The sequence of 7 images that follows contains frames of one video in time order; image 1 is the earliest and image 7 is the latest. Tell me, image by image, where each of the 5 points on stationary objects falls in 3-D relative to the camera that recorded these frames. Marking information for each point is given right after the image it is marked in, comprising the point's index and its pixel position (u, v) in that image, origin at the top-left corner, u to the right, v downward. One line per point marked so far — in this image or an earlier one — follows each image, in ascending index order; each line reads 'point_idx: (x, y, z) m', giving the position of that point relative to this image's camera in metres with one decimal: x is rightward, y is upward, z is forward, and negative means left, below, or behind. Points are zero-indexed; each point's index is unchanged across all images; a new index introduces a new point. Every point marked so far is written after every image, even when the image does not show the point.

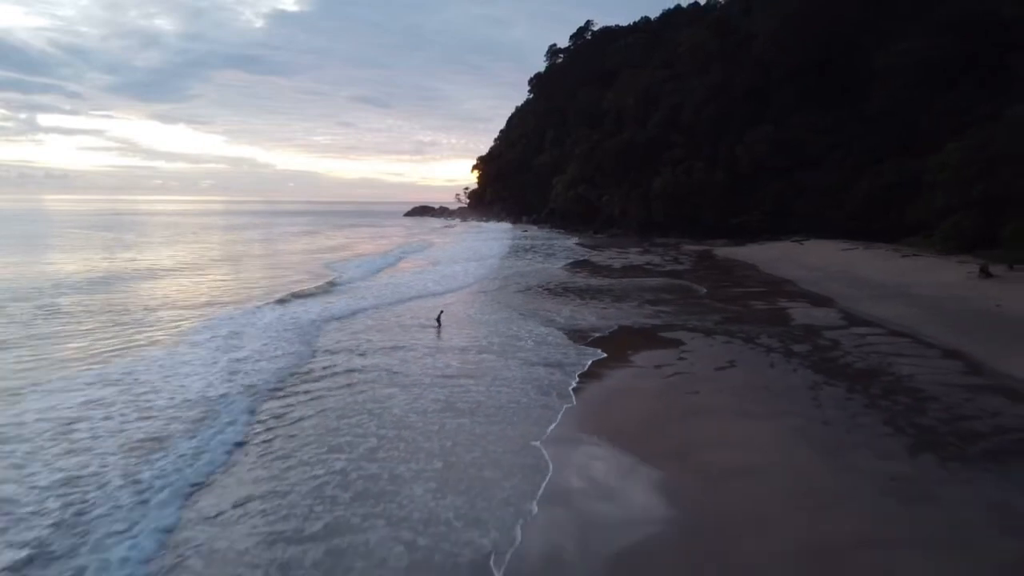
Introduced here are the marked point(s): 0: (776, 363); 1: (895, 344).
0: (+2.3, -0.7, +11.1) m
1: (+3.9, -0.6, +12.8) m
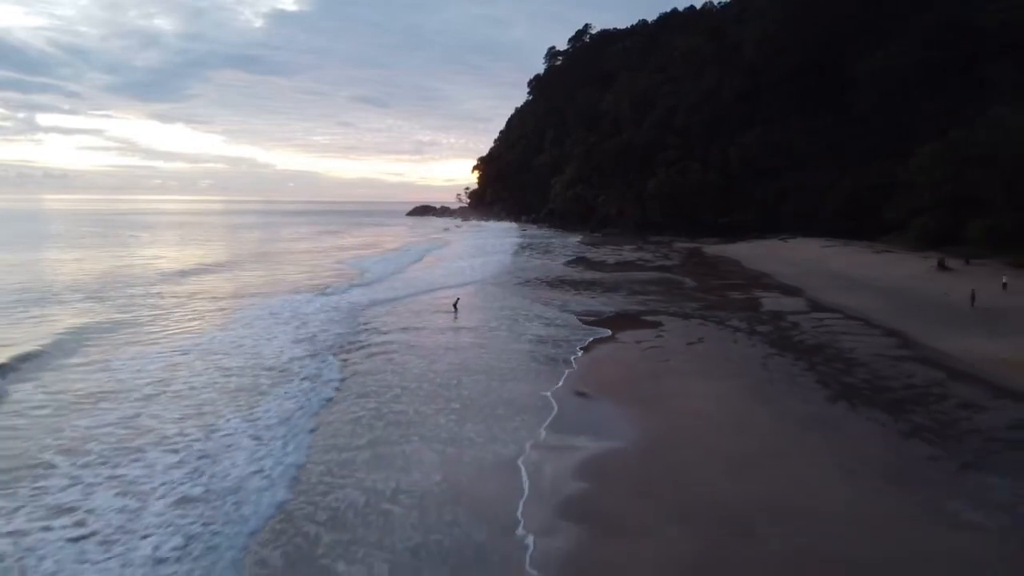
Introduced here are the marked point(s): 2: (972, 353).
0: (+2.3, -0.5, +13.0) m
1: (+3.9, -0.4, +14.7) m
2: (+4.3, -0.6, +11.9) m
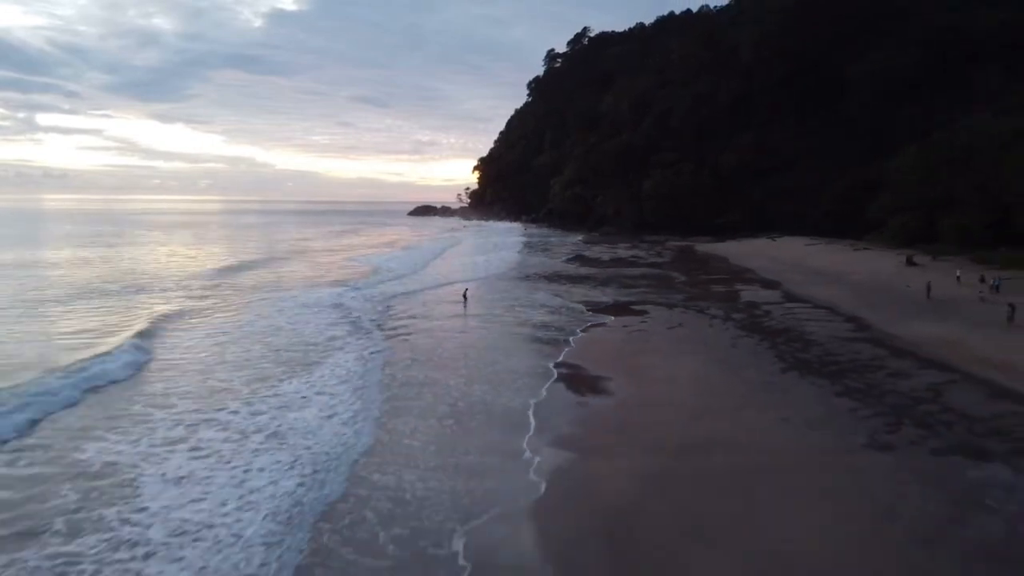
0: (+2.3, -0.4, +14.7) m
1: (+3.9, -0.3, +16.4) m
2: (+4.3, -0.5, +13.7) m
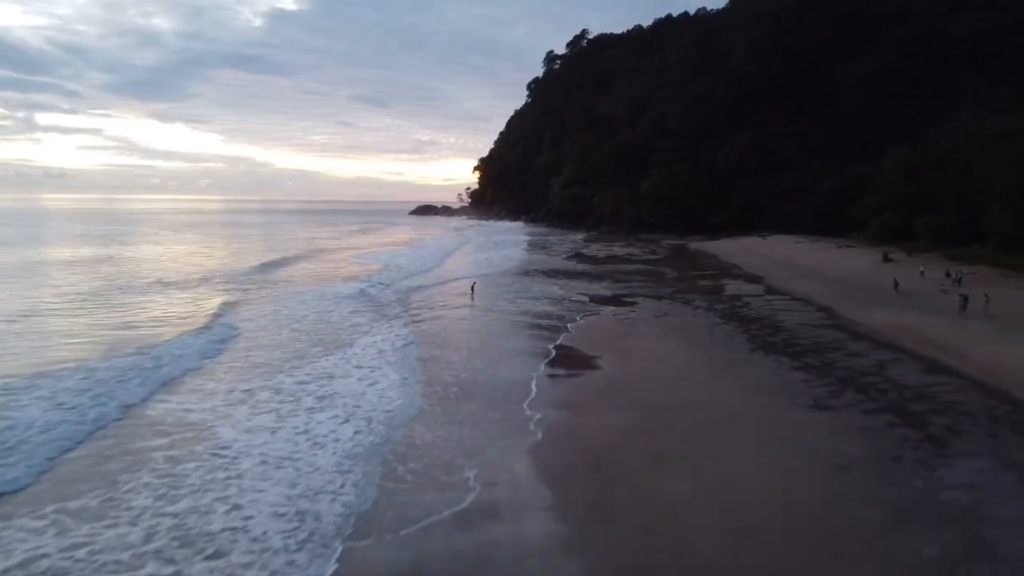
0: (+2.3, -0.3, +16.2) m
1: (+3.9, -0.2, +17.9) m
2: (+4.3, -0.4, +15.2) m
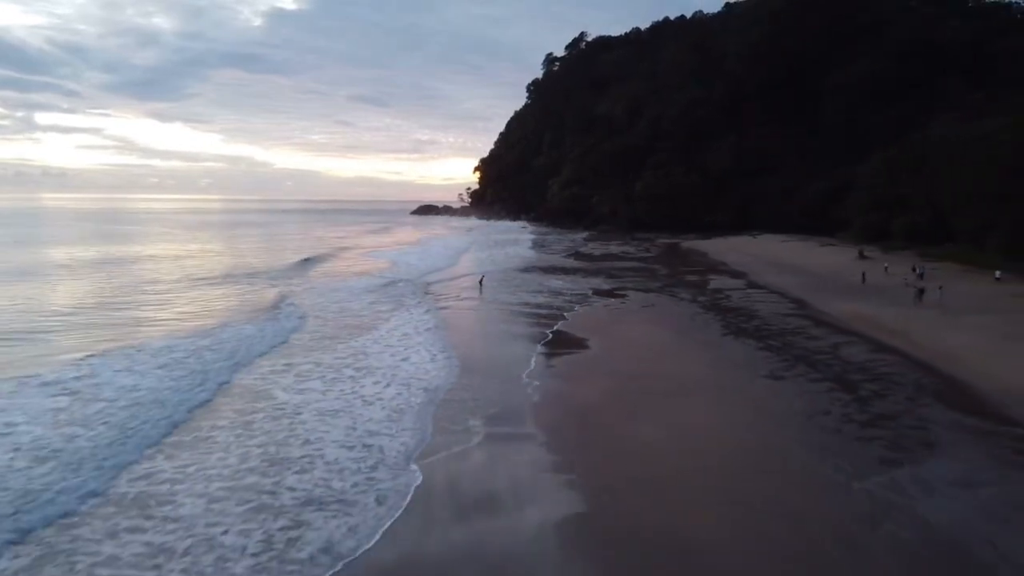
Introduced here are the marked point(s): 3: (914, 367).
0: (+2.4, -0.2, +18.0) m
1: (+3.9, -0.1, +19.7) m
2: (+4.4, -0.3, +16.9) m
3: (+3.7, -0.7, +11.6) m
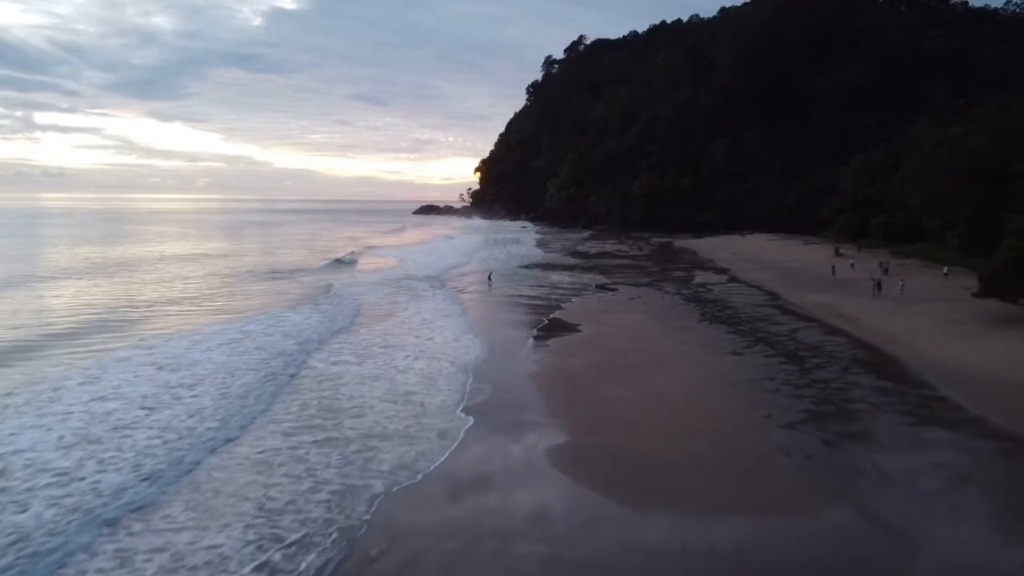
0: (+2.4, -0.1, +19.9) m
1: (+3.9, 0.0, +21.6) m
2: (+4.4, -0.2, +18.8) m
3: (+3.7, -0.6, +13.6) m
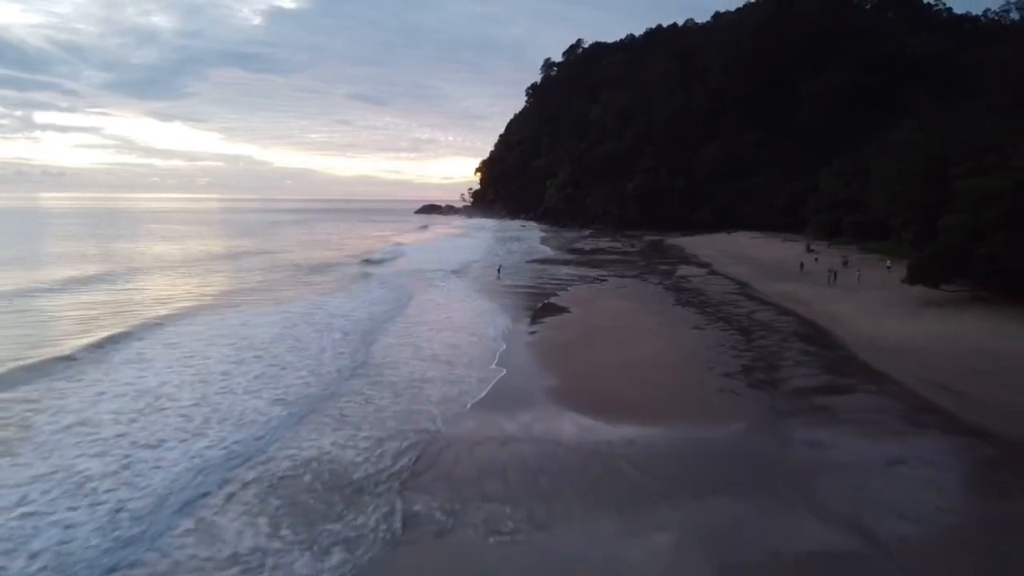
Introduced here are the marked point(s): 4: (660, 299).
0: (+2.4, 0.0, +22.5) m
1: (+3.9, +0.1, +24.2) m
2: (+4.4, 0.0, +21.5) m
3: (+3.7, -0.4, +16.2) m
4: (+2.3, -0.2, +19.9) m
